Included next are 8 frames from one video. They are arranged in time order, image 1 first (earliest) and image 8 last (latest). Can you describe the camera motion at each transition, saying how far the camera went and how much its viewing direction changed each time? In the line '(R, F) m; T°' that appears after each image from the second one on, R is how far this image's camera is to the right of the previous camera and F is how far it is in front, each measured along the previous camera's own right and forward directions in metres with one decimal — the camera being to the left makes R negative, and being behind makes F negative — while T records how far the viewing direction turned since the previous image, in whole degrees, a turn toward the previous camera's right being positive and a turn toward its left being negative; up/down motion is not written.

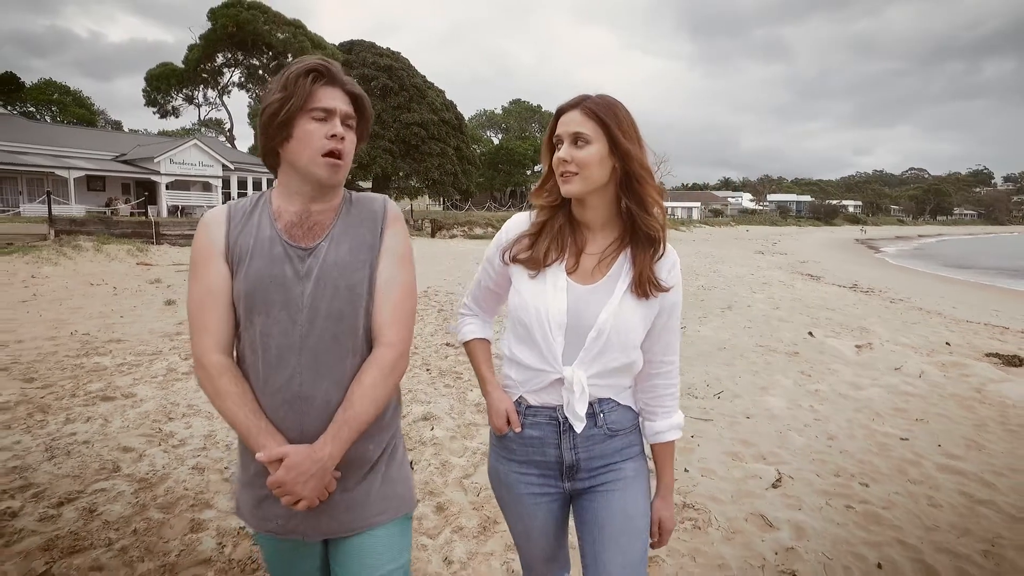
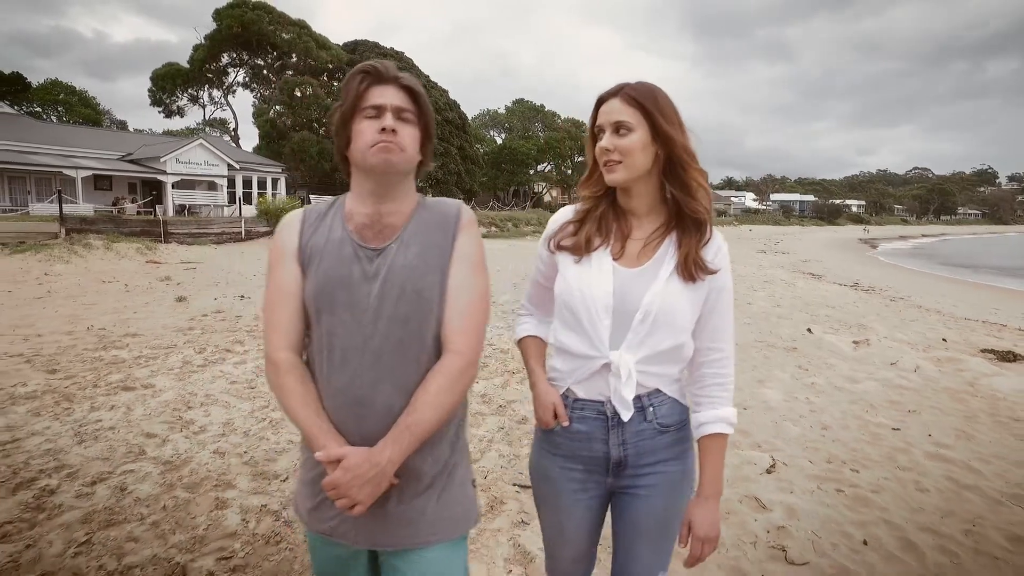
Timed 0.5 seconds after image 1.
(0.0, -0.2) m; 0°
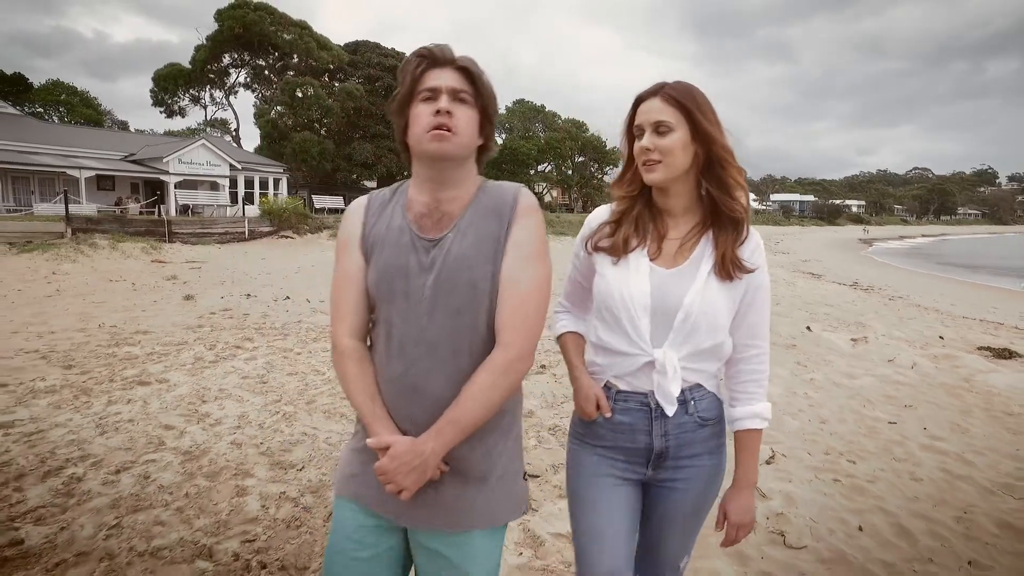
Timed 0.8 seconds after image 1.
(-0.1, -0.1) m; 0°
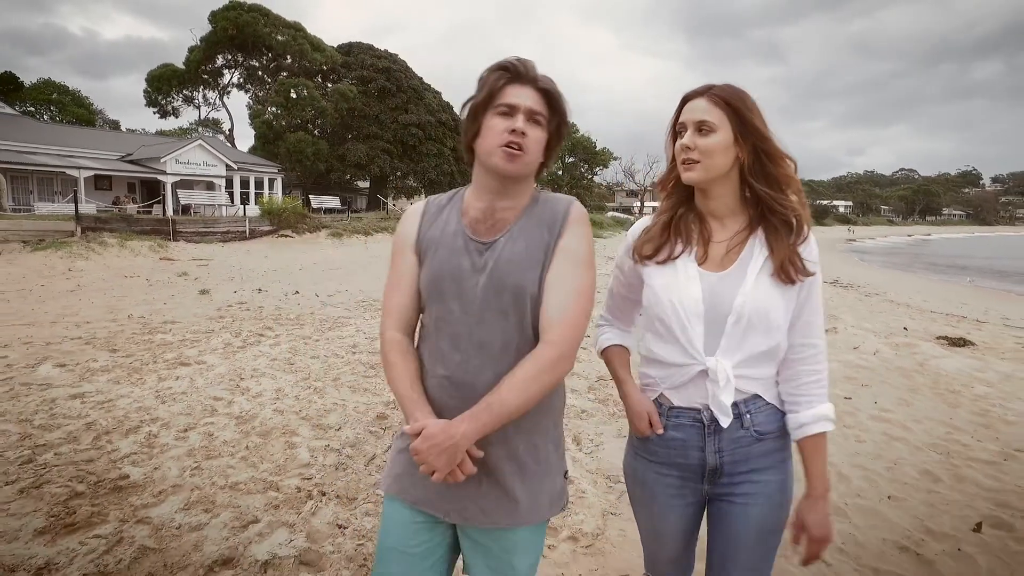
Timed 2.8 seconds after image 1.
(-0.1, -0.7) m; +1°
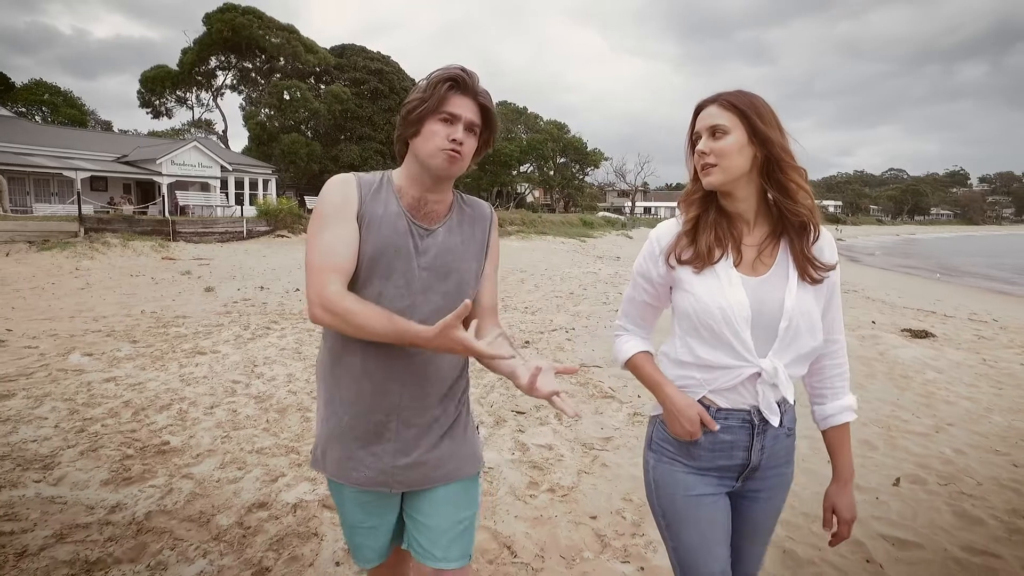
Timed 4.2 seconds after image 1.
(0.0, -0.6) m; +1°
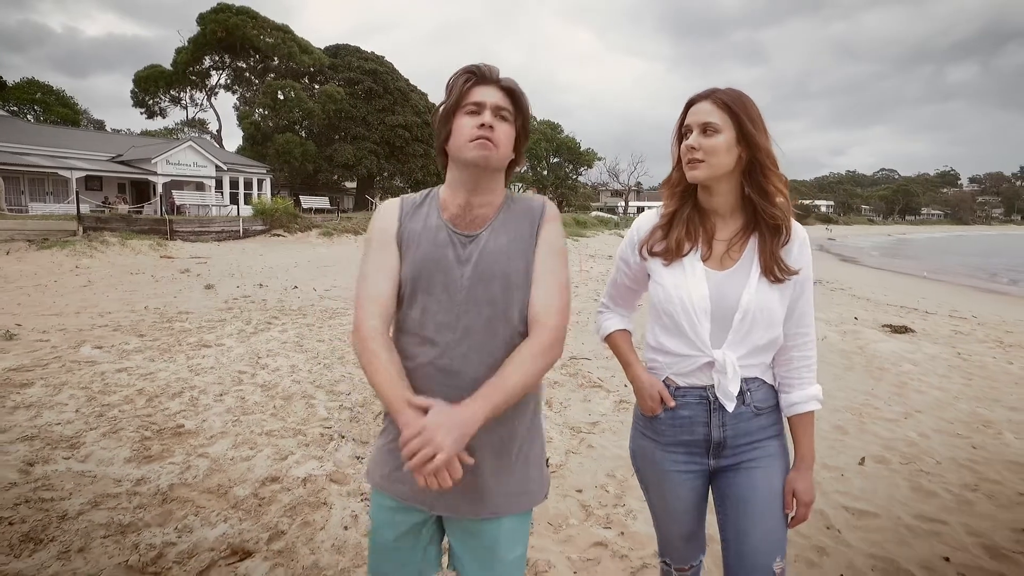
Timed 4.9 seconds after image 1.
(0.0, -0.3) m; +1°
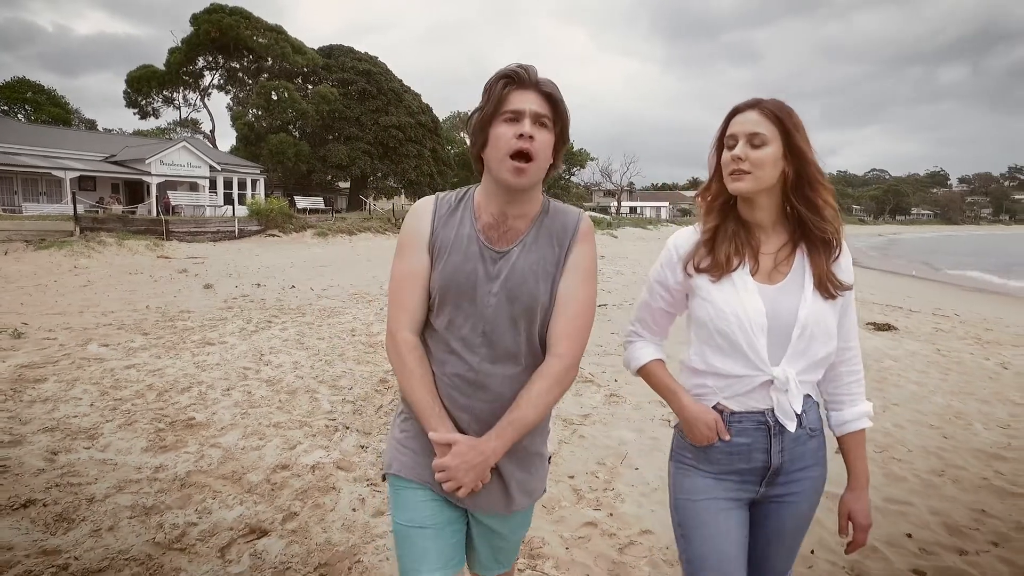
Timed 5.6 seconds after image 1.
(0.0, -0.3) m; +1°
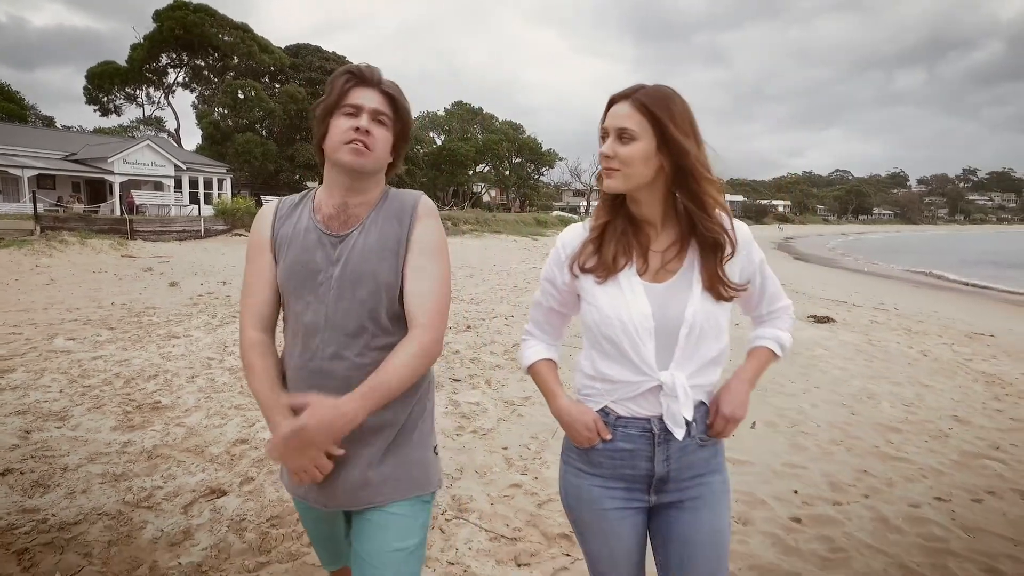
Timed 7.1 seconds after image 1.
(+0.3, -0.5) m; +3°
